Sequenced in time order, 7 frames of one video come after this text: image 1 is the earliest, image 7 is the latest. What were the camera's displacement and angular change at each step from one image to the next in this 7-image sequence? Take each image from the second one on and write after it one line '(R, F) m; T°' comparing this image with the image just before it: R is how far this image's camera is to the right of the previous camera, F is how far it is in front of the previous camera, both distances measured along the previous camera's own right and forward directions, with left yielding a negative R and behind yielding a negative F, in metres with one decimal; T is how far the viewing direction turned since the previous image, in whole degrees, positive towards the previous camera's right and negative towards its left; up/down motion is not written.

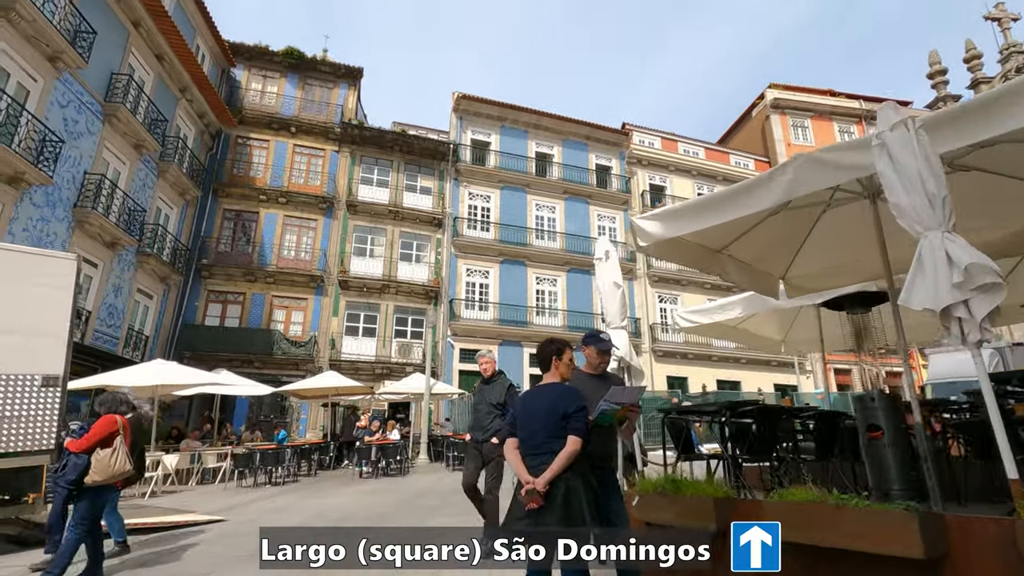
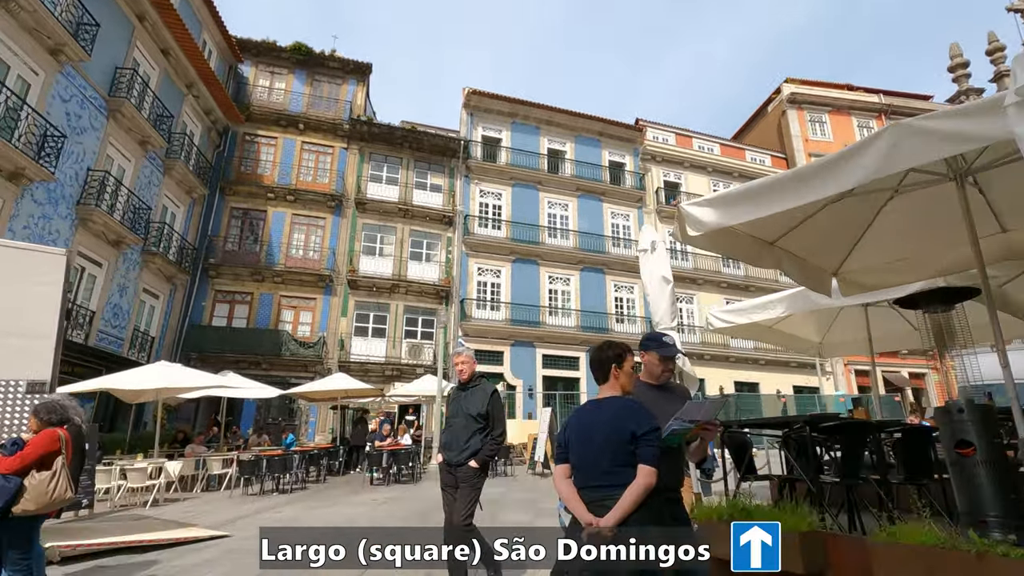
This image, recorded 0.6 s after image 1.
(-0.2, +0.6) m; -1°
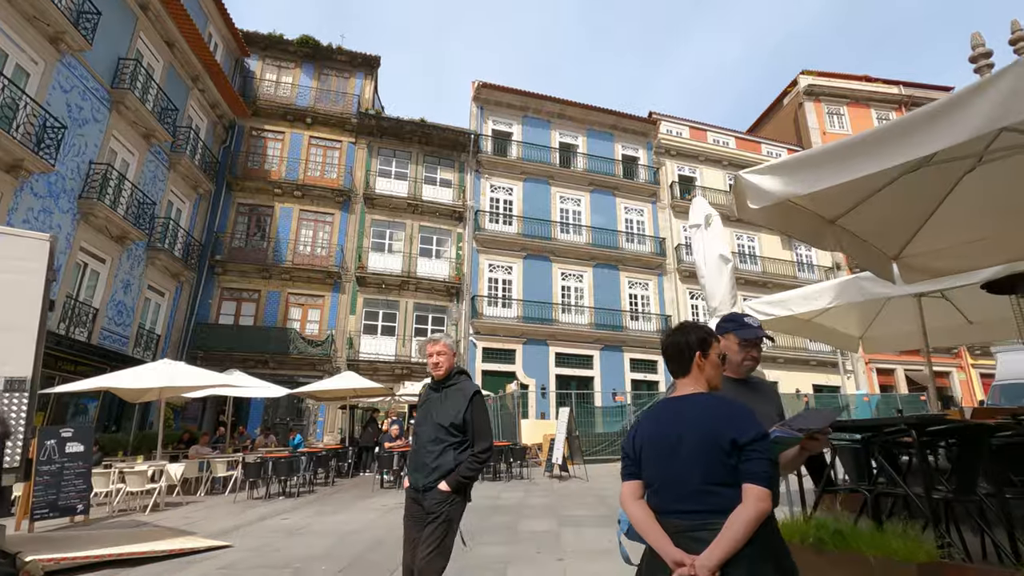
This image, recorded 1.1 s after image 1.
(-0.2, +0.5) m; -1°
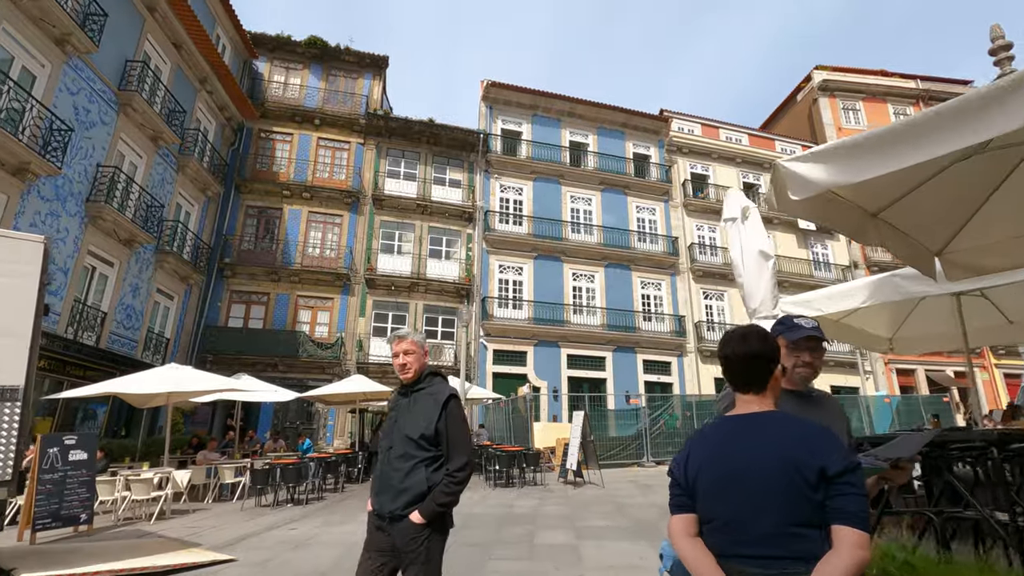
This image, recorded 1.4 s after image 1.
(-0.1, +0.3) m; -1°
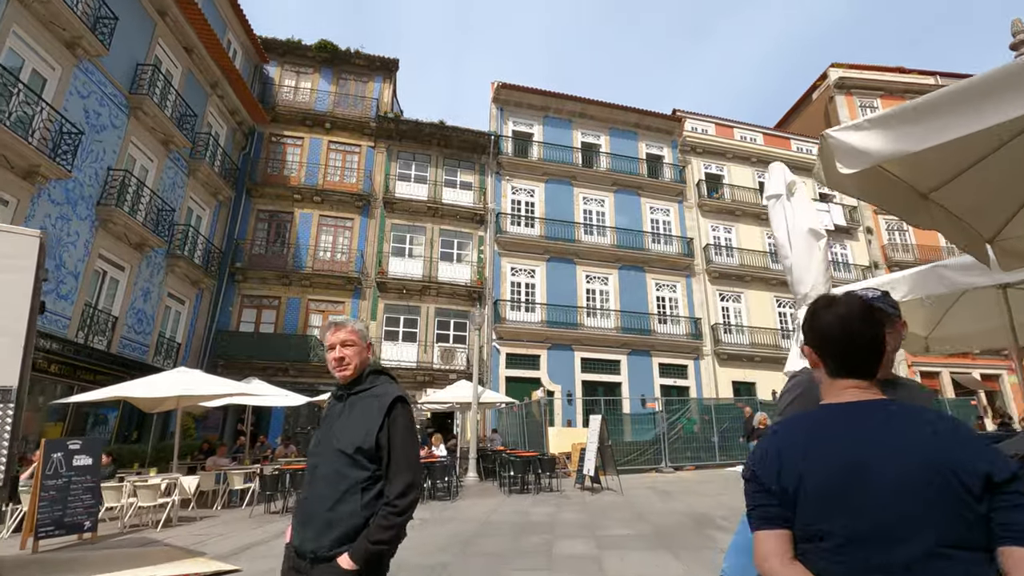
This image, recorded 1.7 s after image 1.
(-0.1, +0.3) m; -1°
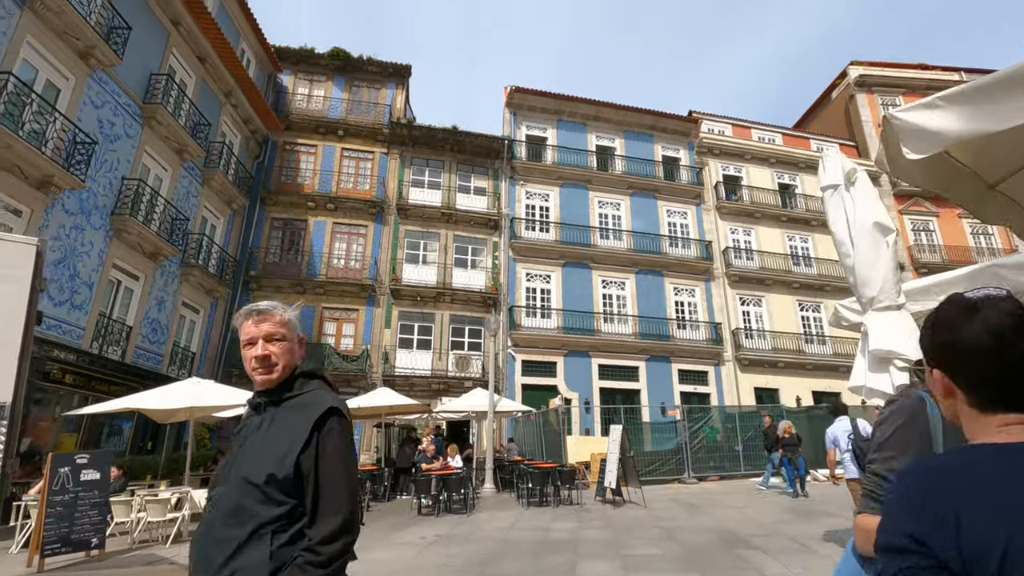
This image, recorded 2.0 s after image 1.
(0.0, +0.3) m; -2°
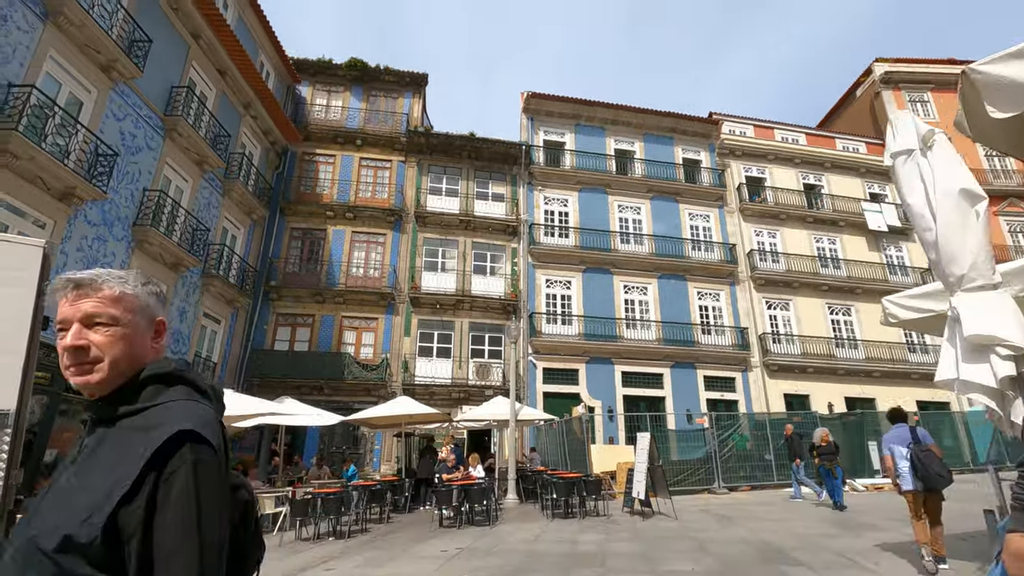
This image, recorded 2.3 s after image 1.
(0.0, +0.3) m; -2°
